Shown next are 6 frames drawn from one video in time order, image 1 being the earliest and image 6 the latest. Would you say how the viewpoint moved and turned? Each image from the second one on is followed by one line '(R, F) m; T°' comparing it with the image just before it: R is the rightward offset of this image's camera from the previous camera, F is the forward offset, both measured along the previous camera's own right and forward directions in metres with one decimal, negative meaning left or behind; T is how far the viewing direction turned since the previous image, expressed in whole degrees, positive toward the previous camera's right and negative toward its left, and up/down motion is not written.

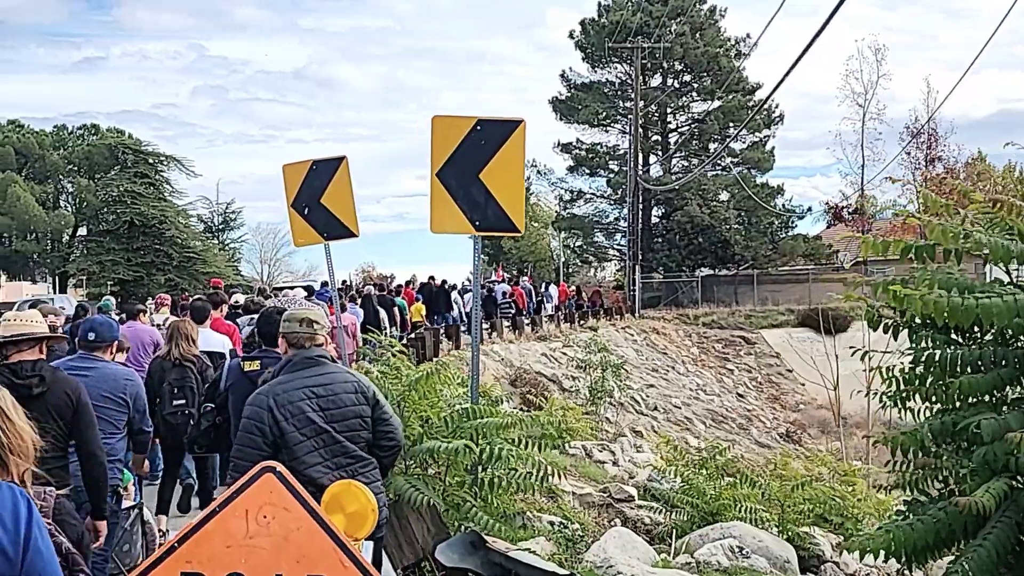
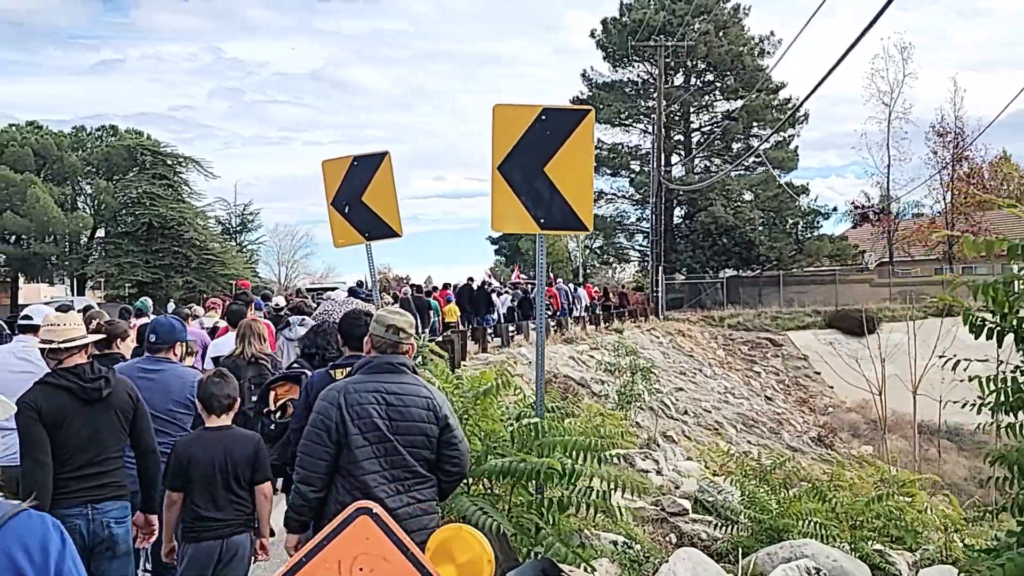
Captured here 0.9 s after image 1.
(-0.3, +0.5) m; -1°
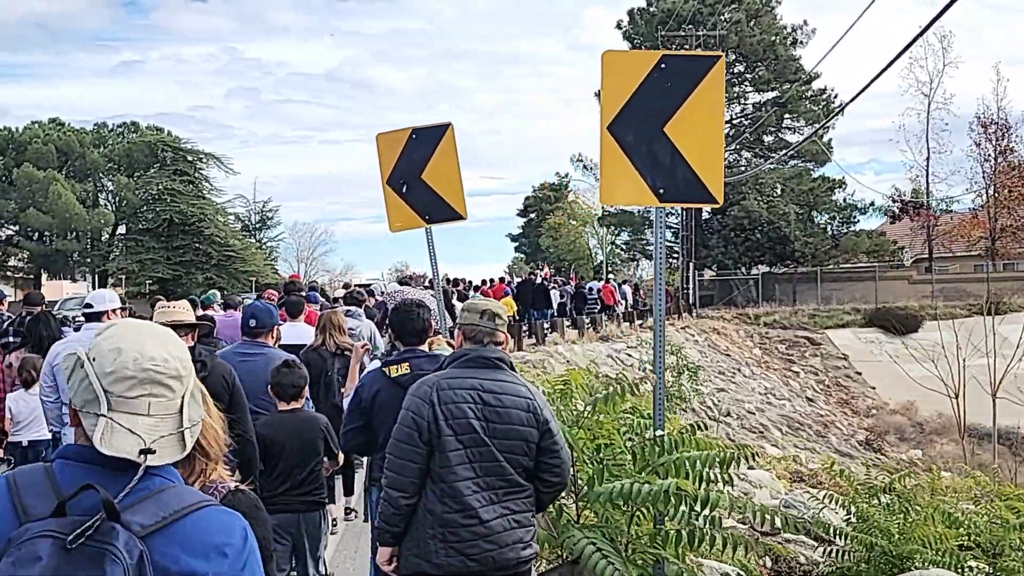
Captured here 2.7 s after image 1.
(-0.4, +1.2) m; -1°
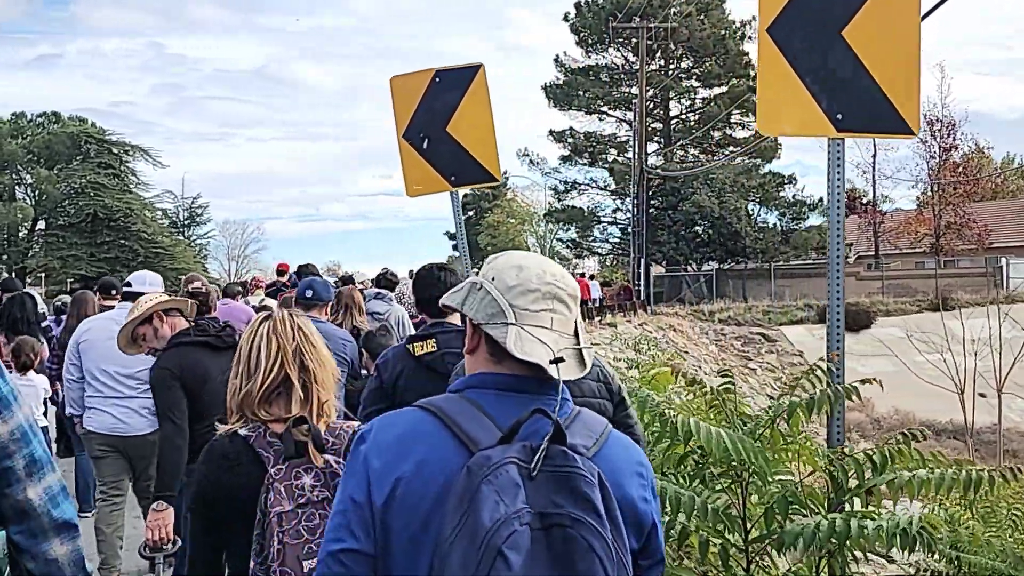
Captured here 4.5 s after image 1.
(-0.6, +0.9) m; +3°
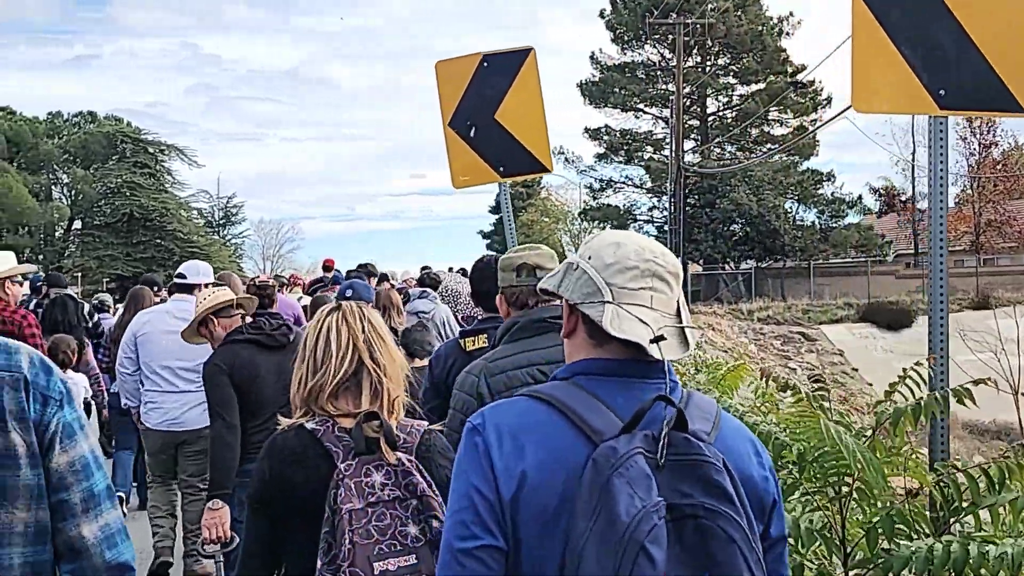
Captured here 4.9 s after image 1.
(-0.1, +0.2) m; -2°
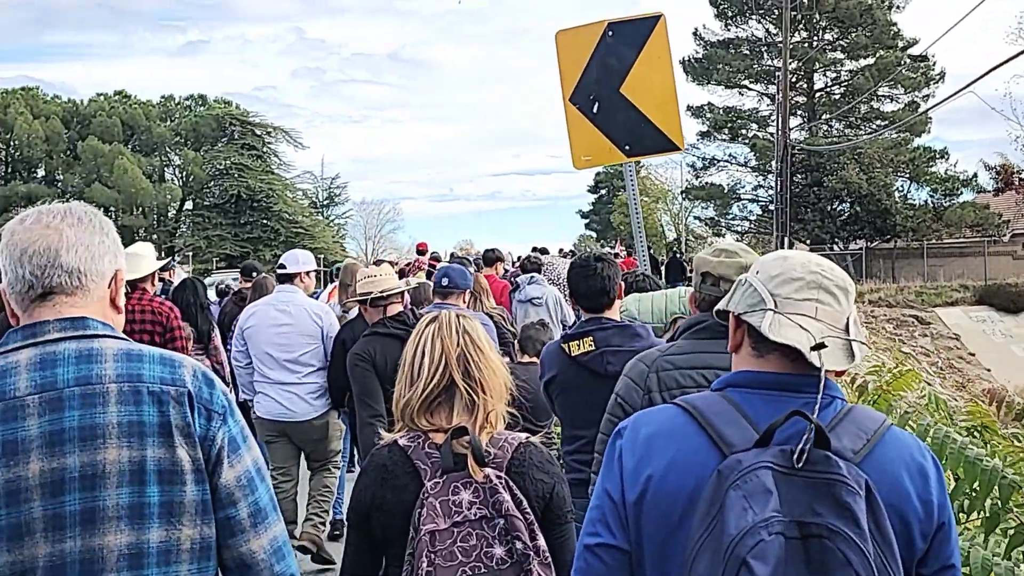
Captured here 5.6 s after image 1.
(-0.1, +0.5) m; -5°
